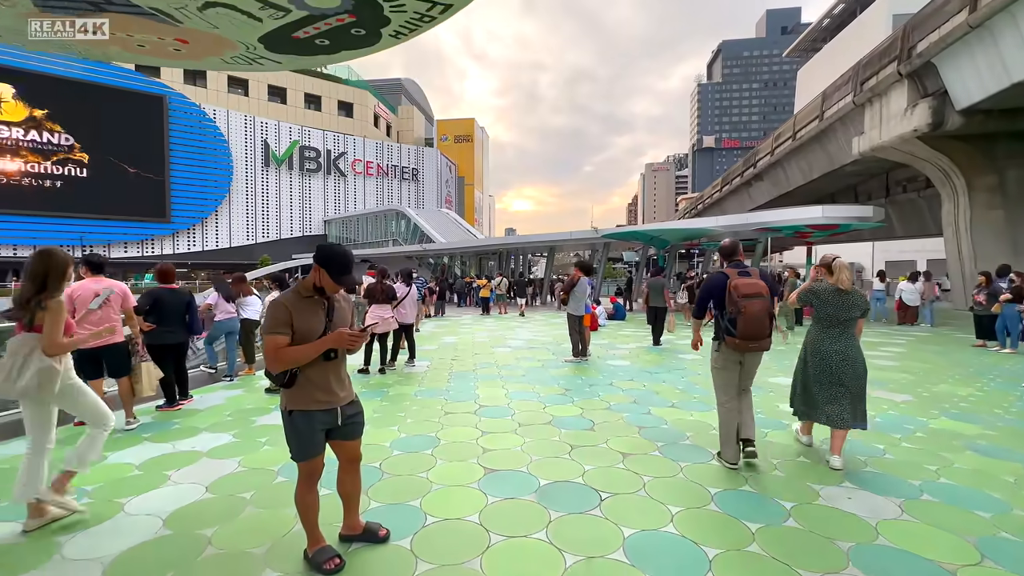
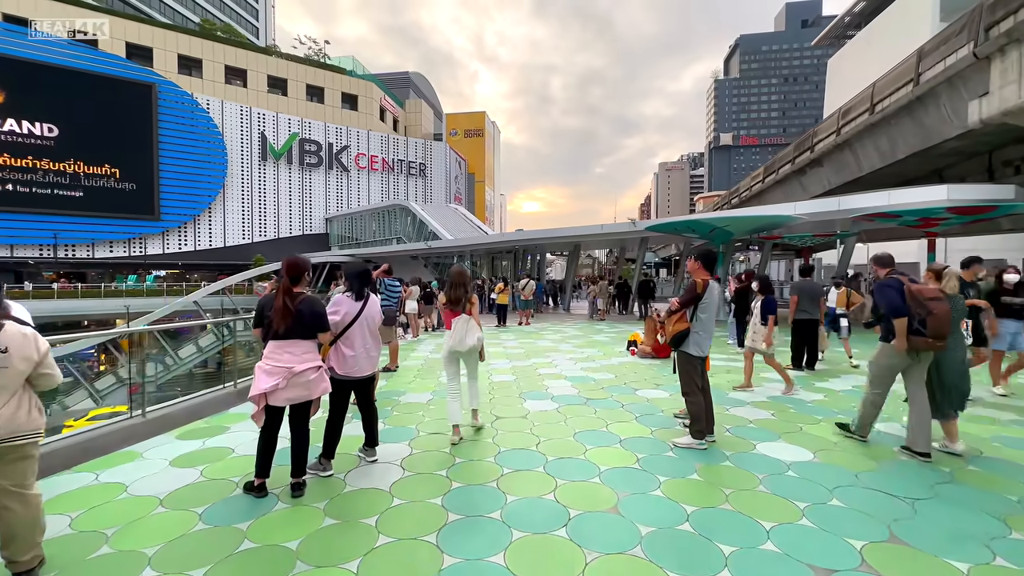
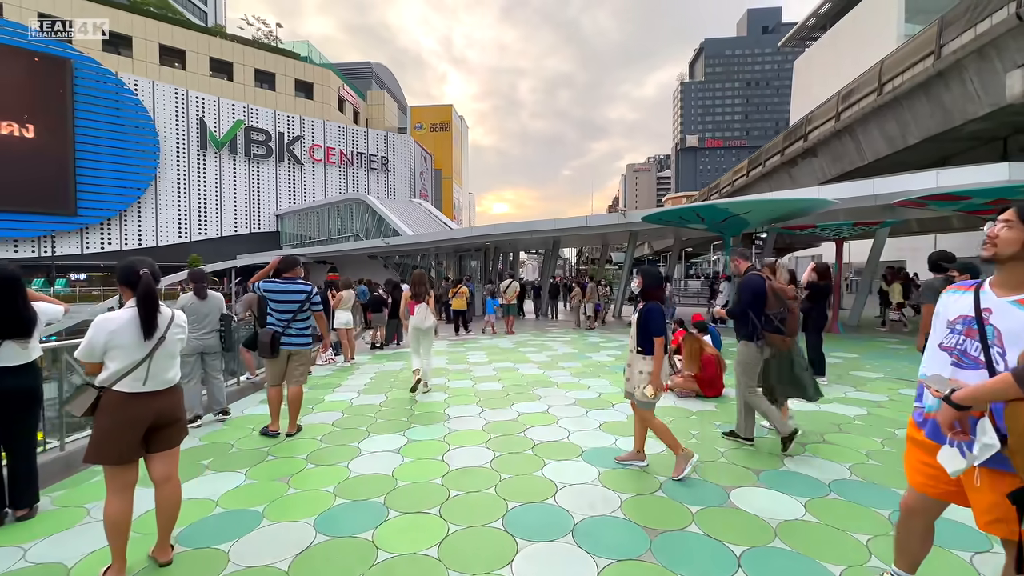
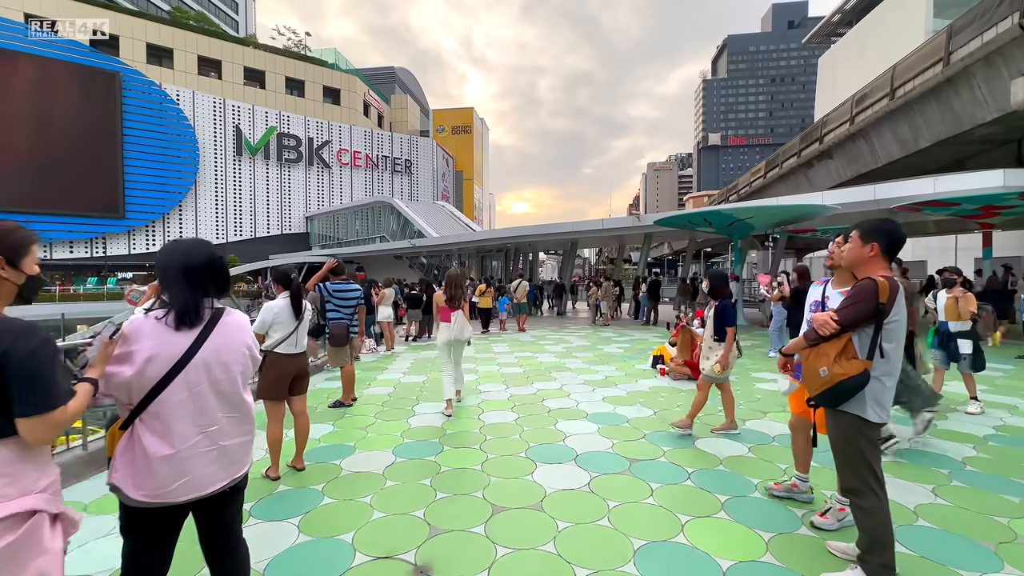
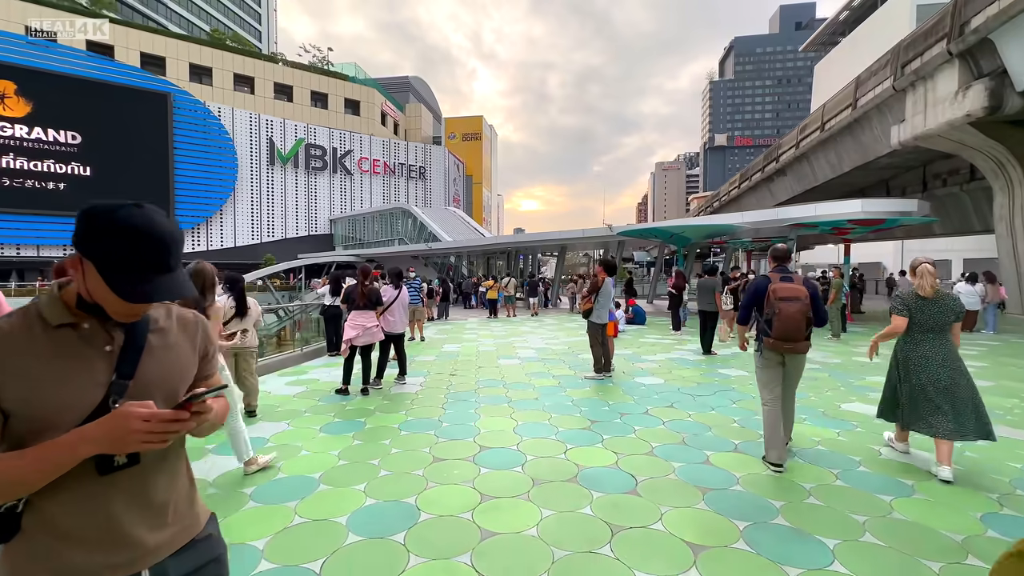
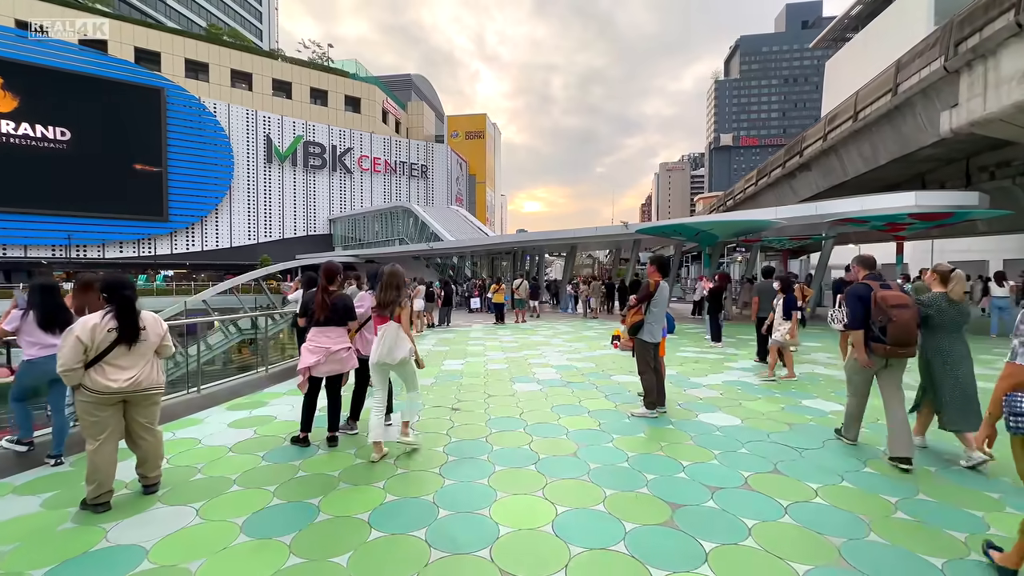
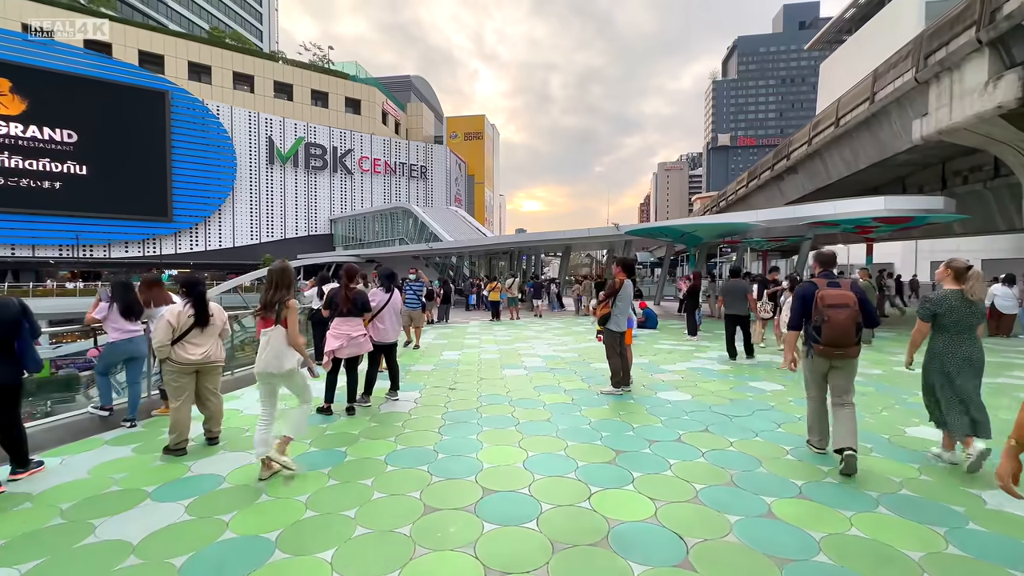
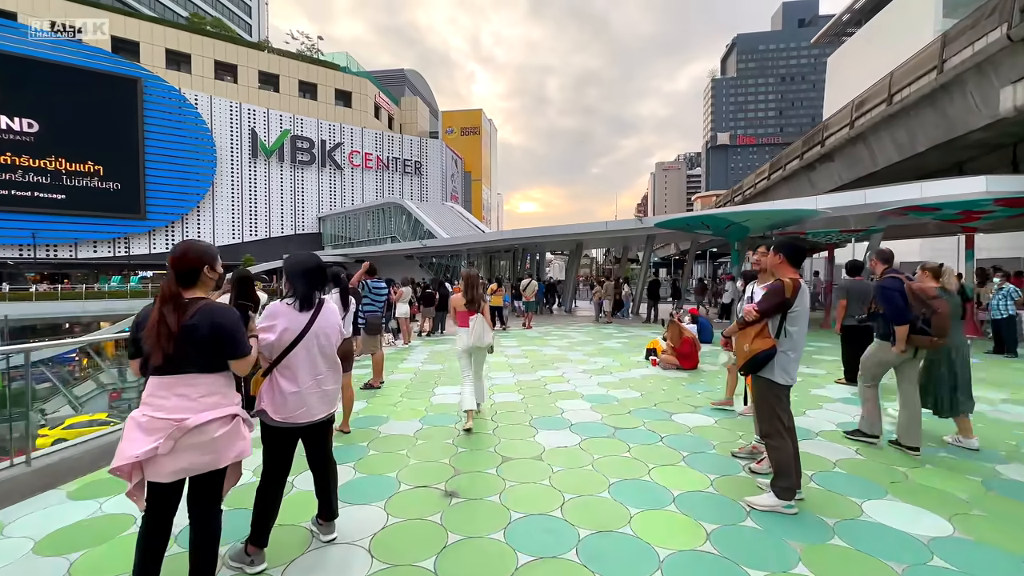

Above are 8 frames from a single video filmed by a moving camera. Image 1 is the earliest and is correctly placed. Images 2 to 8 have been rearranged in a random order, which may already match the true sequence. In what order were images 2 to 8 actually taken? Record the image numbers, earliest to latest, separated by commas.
5, 7, 6, 2, 8, 4, 3
